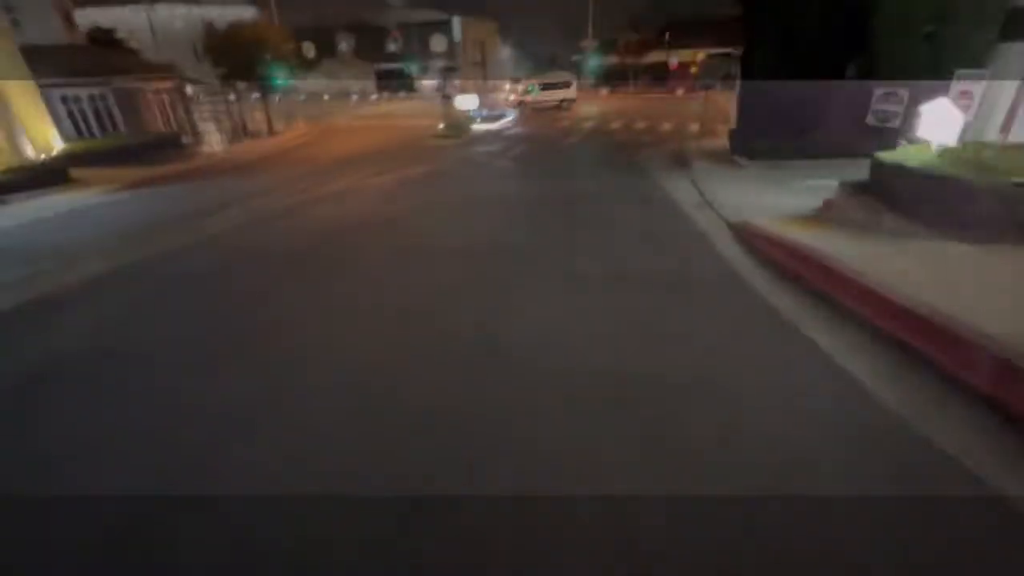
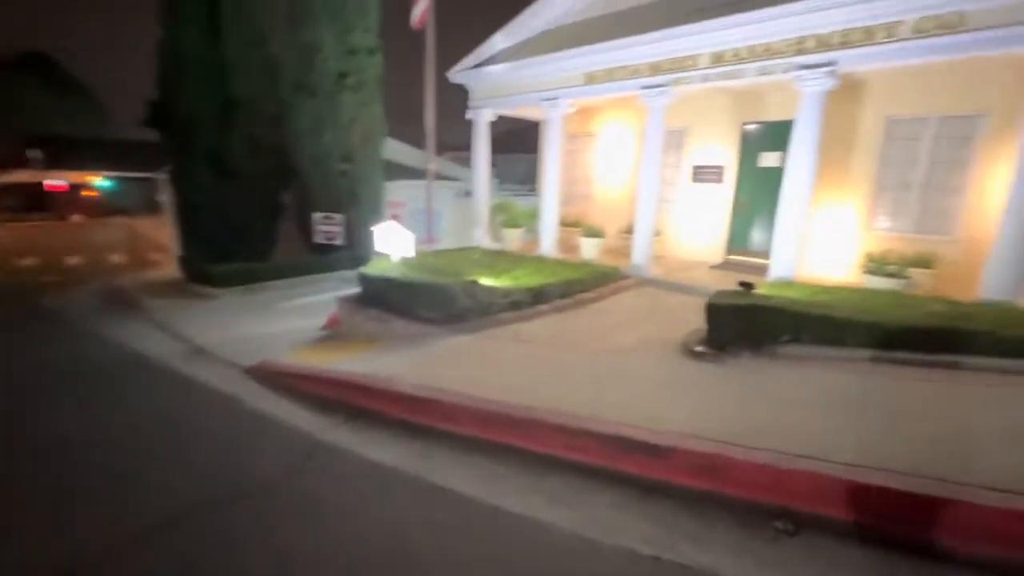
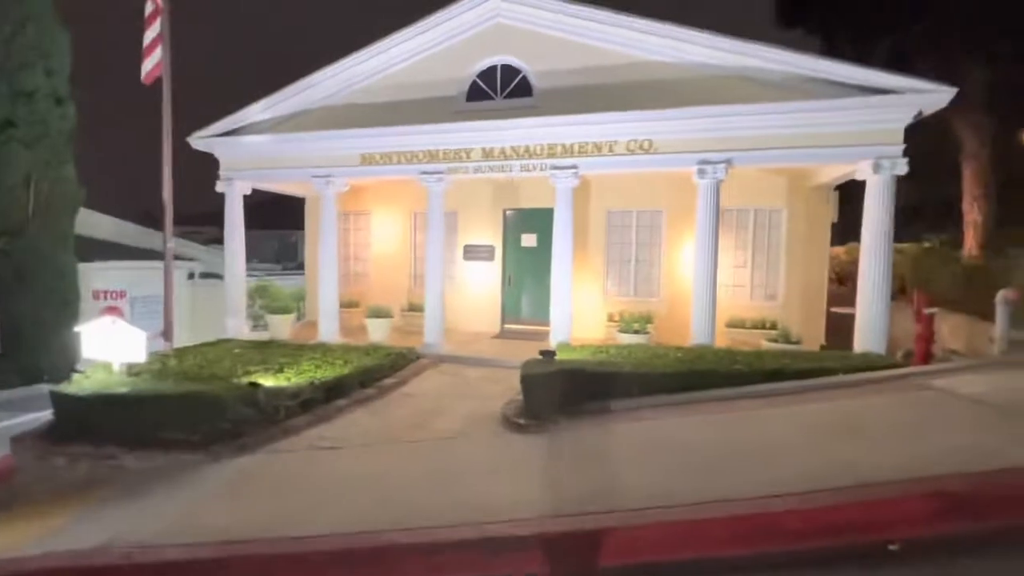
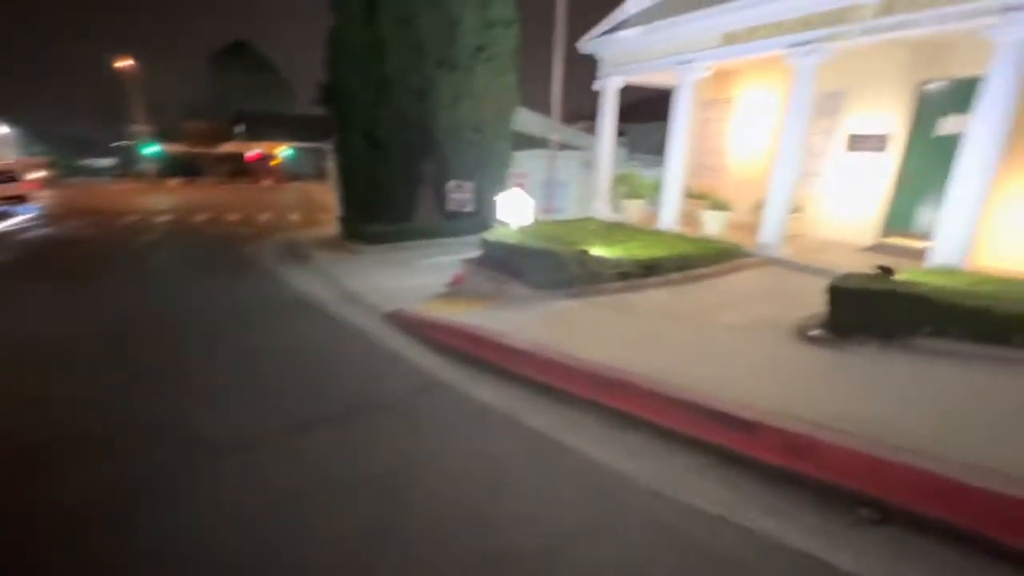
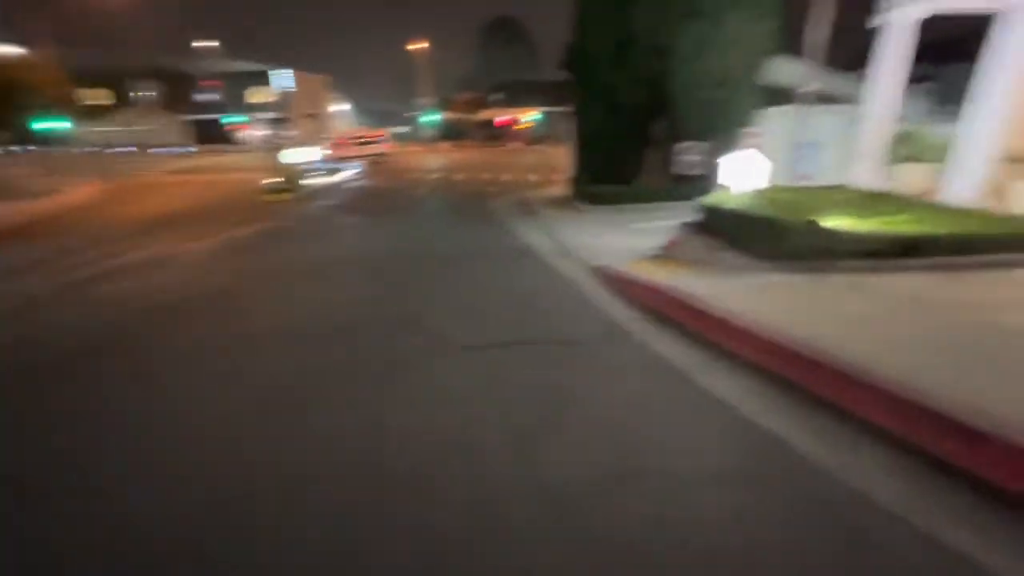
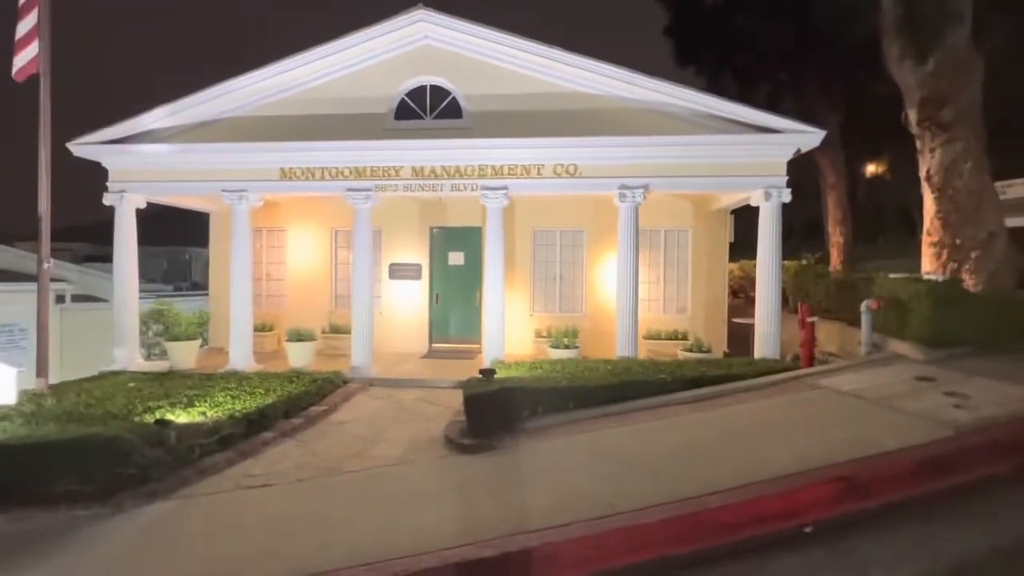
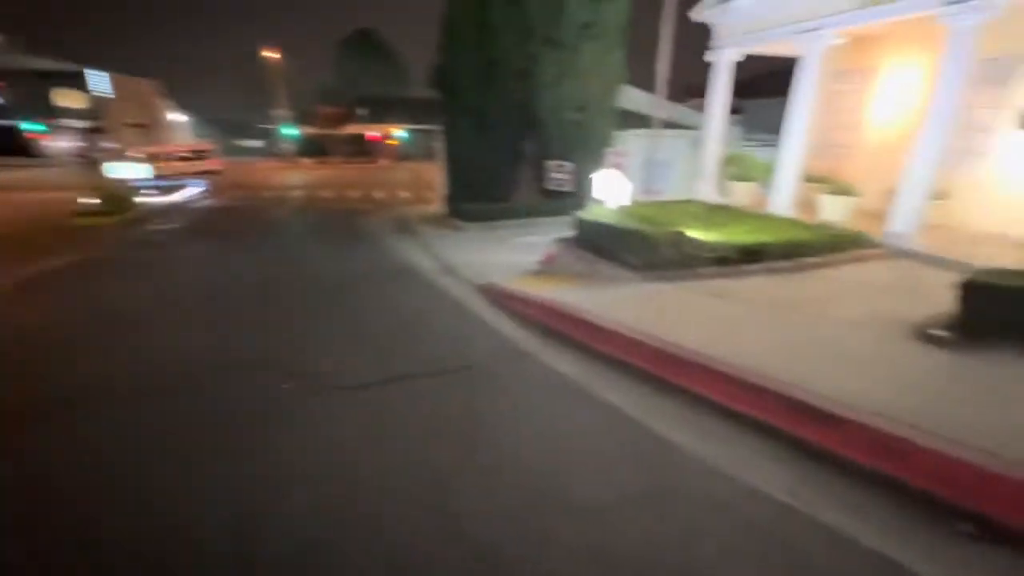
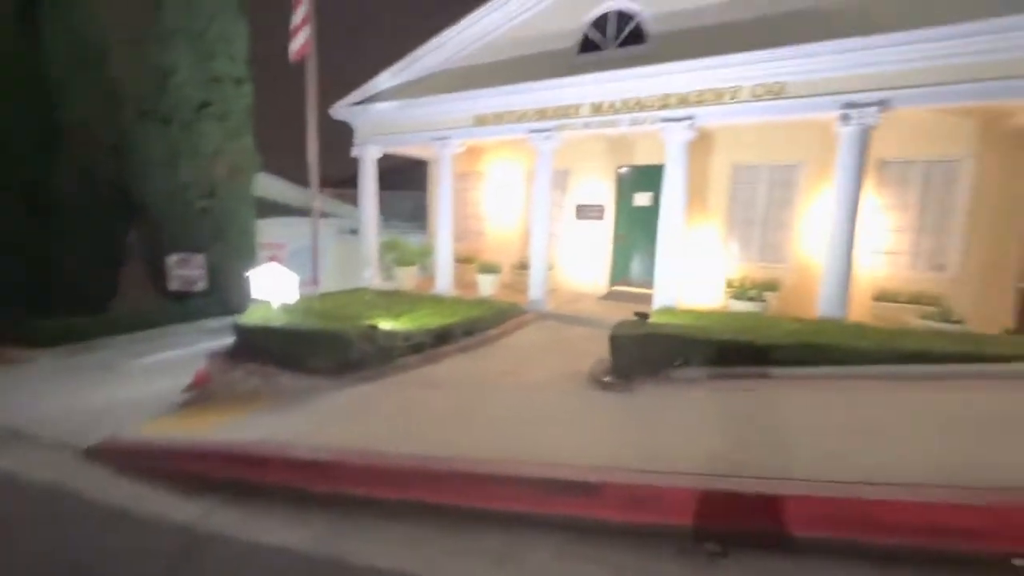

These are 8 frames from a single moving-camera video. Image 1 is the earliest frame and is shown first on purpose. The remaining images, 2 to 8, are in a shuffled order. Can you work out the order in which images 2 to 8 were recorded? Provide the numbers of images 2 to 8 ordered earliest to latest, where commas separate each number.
5, 7, 4, 2, 8, 3, 6
